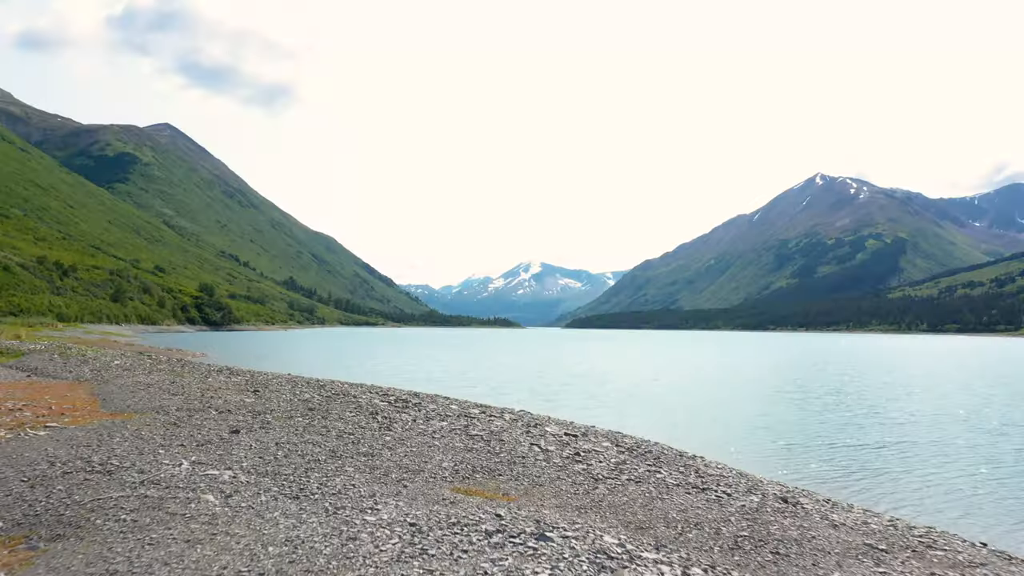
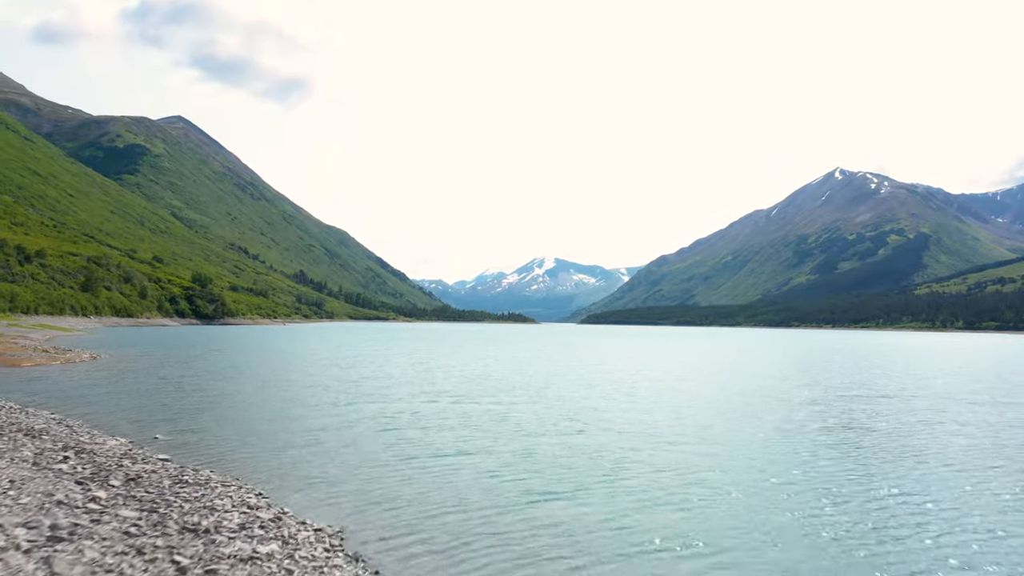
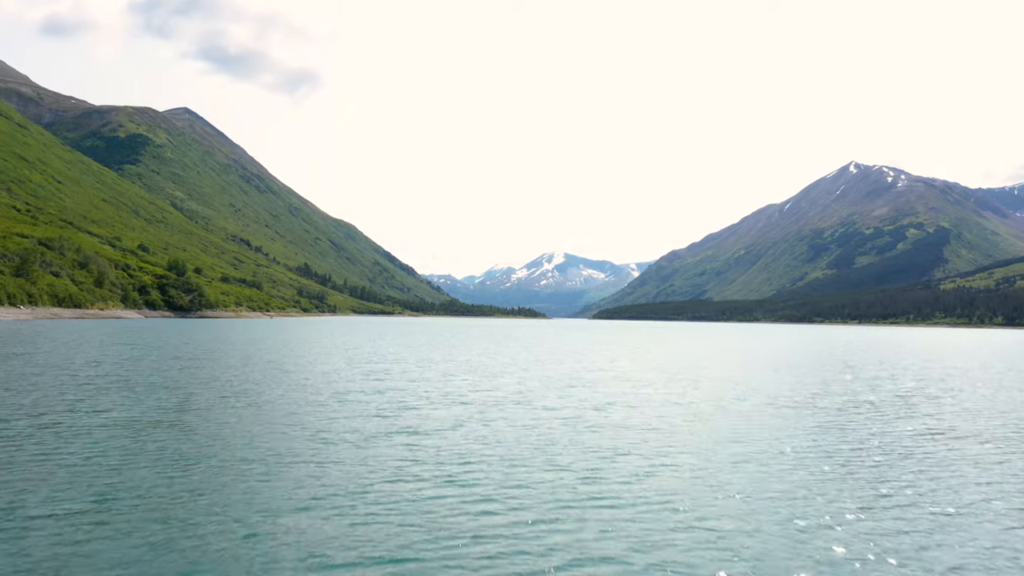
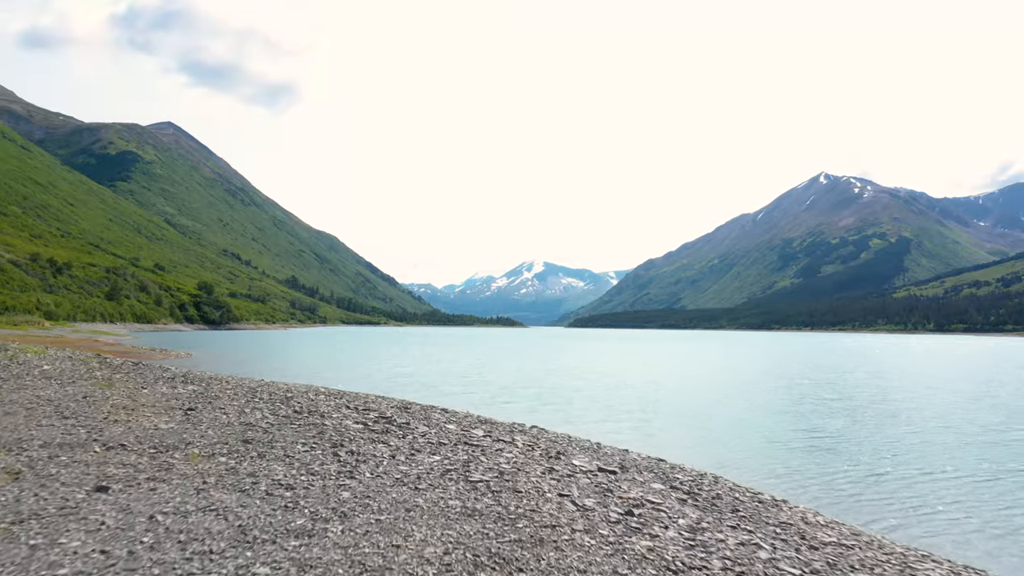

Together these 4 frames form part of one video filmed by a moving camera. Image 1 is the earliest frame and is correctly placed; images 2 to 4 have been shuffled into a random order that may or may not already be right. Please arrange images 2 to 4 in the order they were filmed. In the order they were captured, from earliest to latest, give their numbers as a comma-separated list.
4, 2, 3
